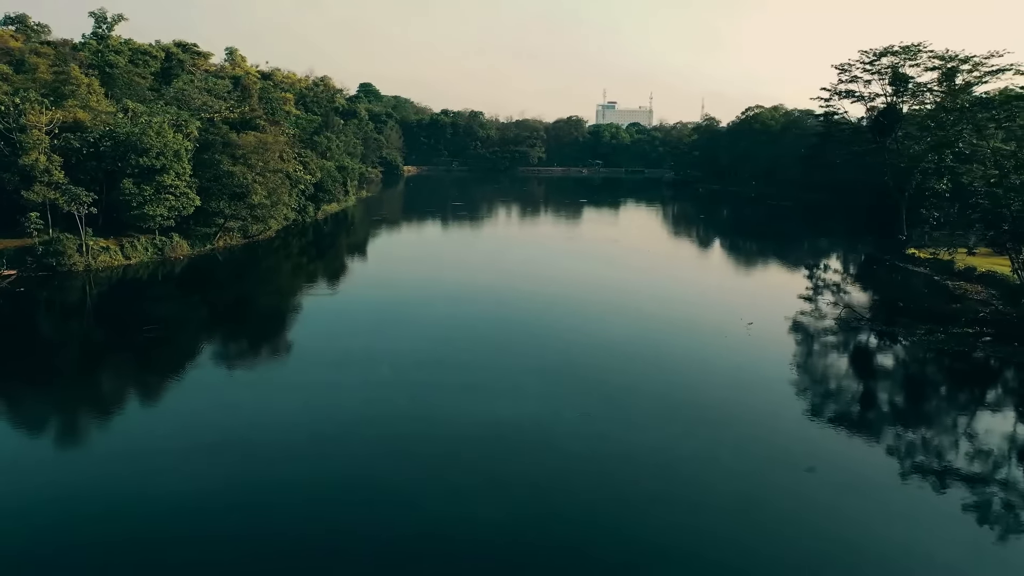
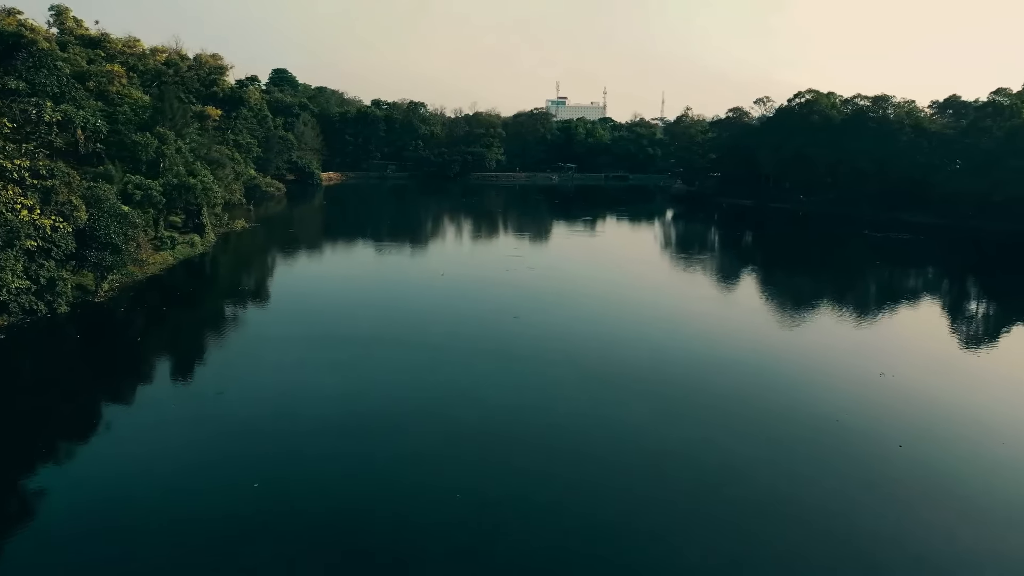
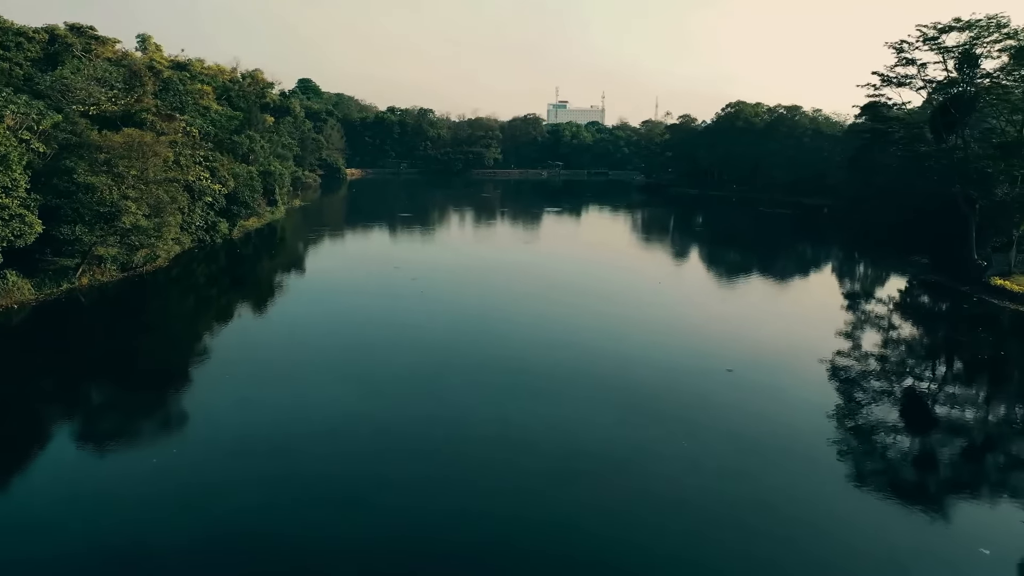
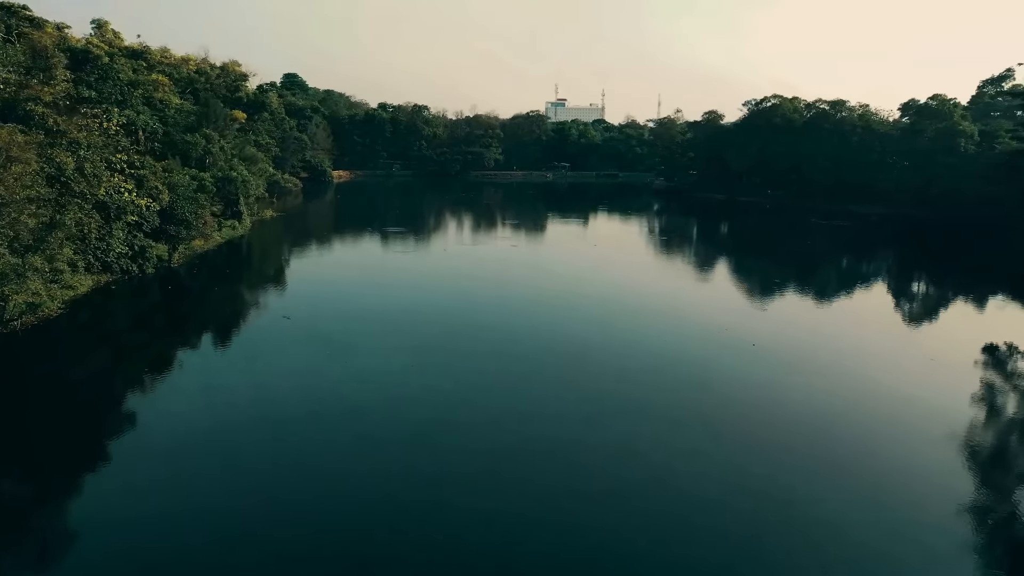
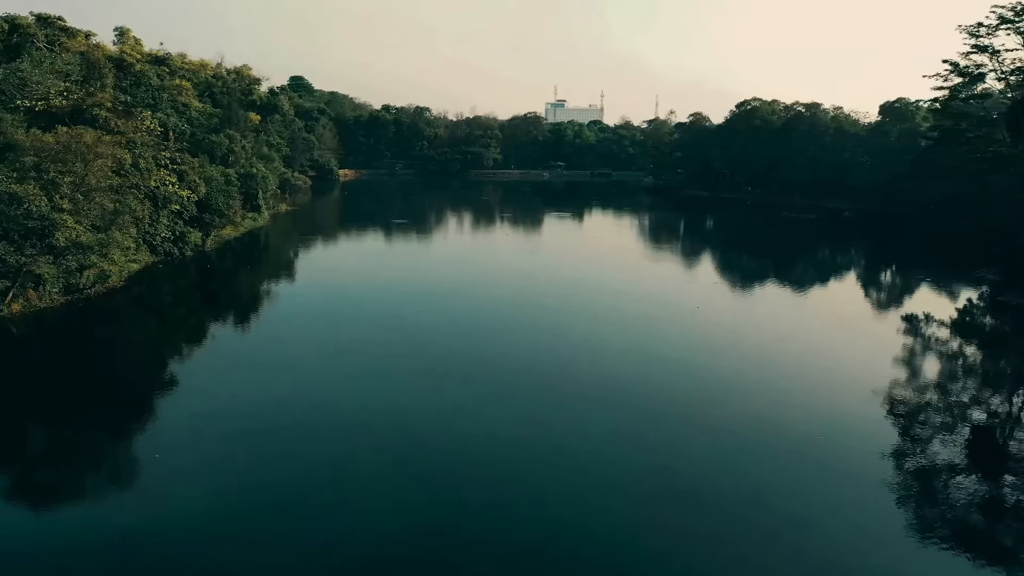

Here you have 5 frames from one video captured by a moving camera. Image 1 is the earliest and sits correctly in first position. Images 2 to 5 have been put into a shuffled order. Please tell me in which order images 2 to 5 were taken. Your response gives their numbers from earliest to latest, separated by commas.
3, 5, 4, 2
